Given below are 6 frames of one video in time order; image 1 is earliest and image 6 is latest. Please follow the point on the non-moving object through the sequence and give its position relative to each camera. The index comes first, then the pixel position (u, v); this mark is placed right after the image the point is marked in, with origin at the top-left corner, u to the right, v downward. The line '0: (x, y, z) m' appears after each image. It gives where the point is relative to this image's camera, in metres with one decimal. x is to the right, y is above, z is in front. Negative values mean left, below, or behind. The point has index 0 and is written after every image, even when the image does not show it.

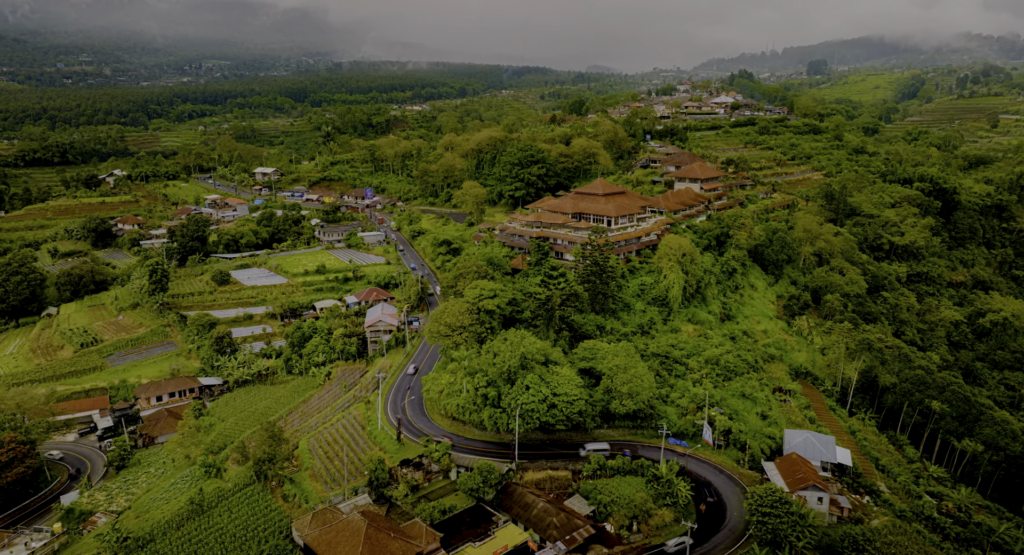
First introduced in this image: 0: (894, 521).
0: (+12.6, -8.1, +19.5) m
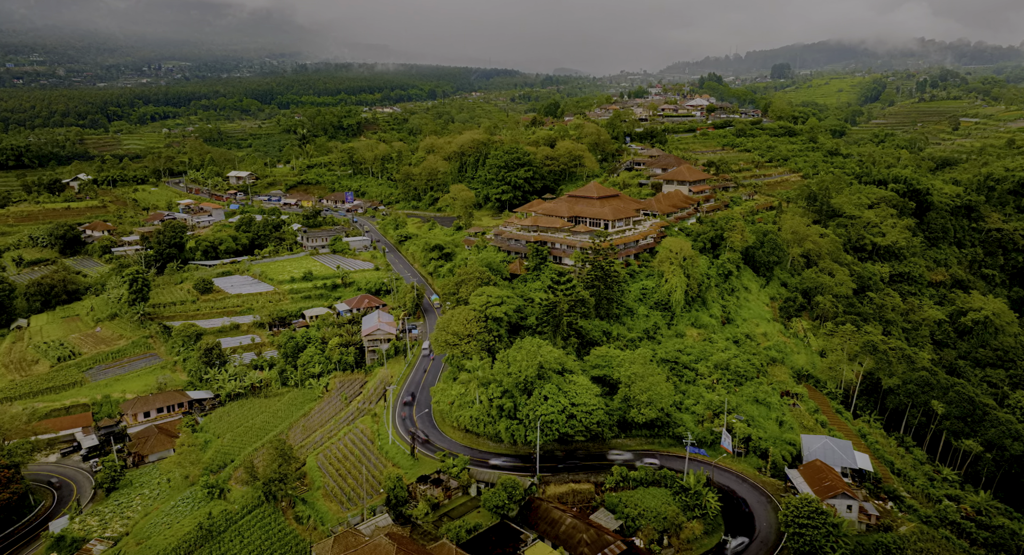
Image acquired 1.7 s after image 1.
0: (+13.5, -8.3, +19.4) m
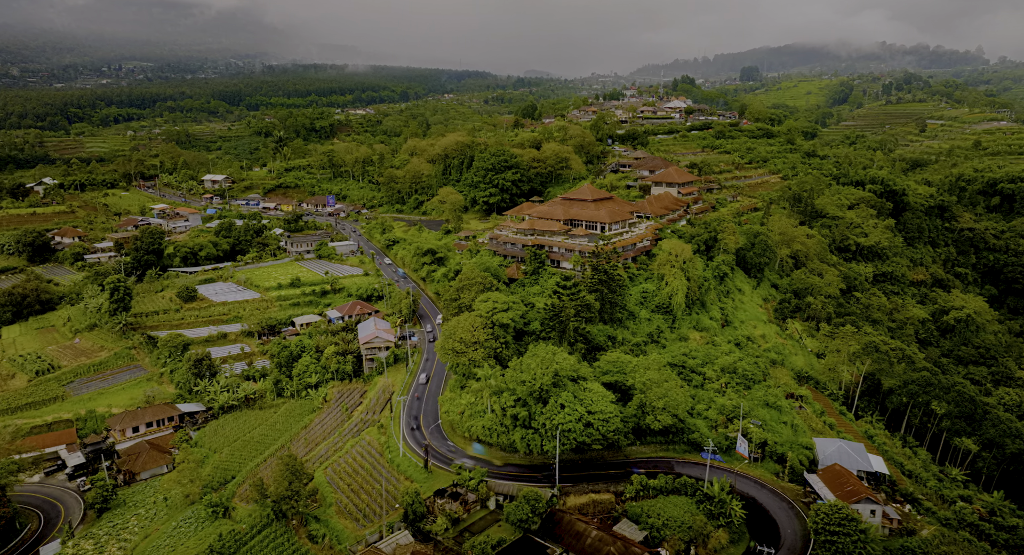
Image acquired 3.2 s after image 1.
0: (+14.2, -8.3, +19.4) m
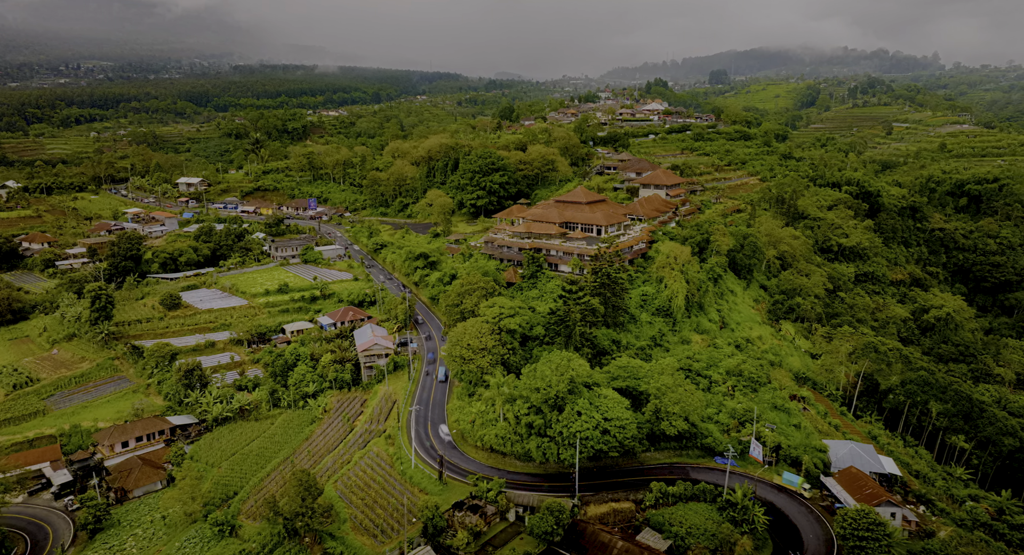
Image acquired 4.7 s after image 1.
0: (+14.9, -8.4, +19.5) m
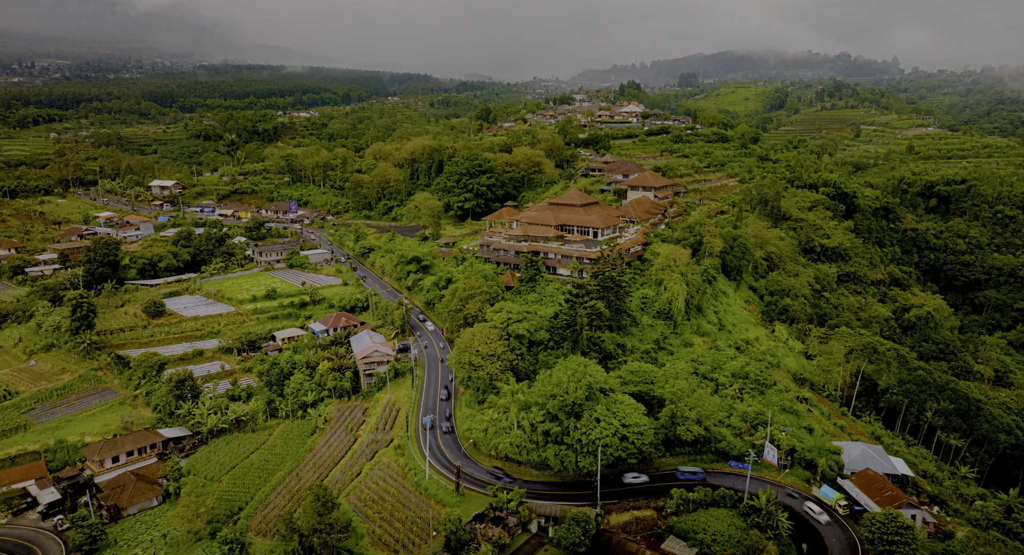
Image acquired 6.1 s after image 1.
0: (+15.6, -8.5, +19.8) m
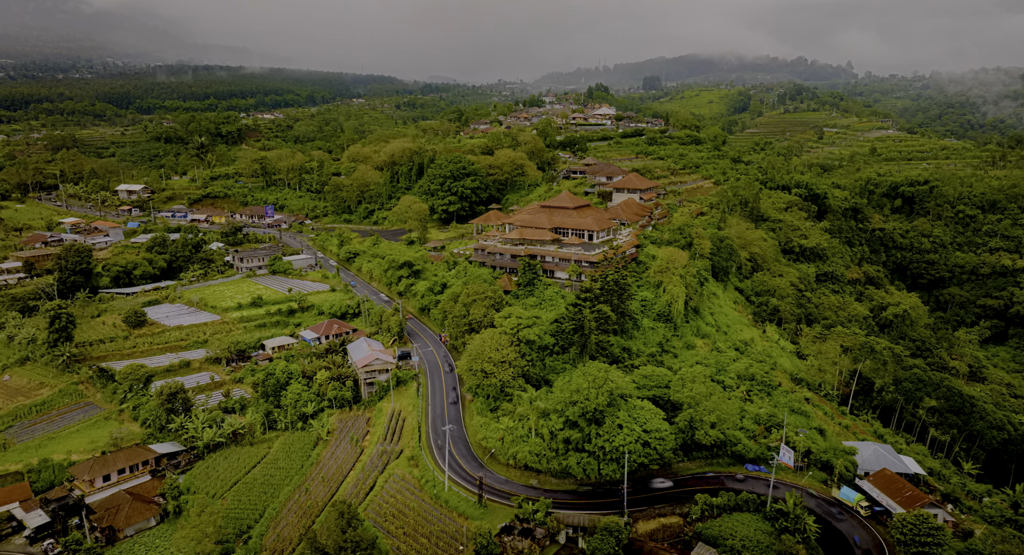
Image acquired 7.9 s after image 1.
0: (+16.4, -8.5, +20.2) m
